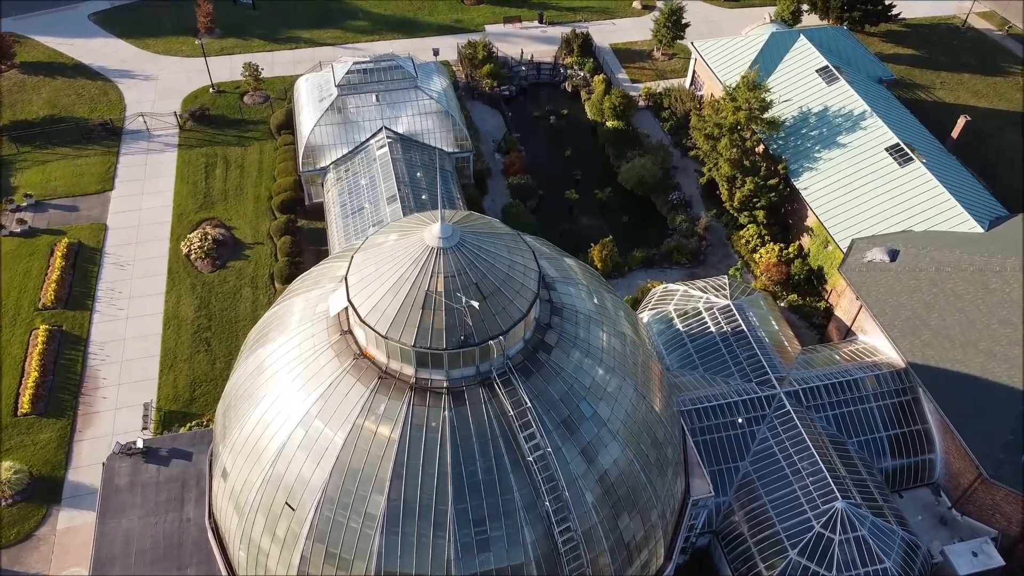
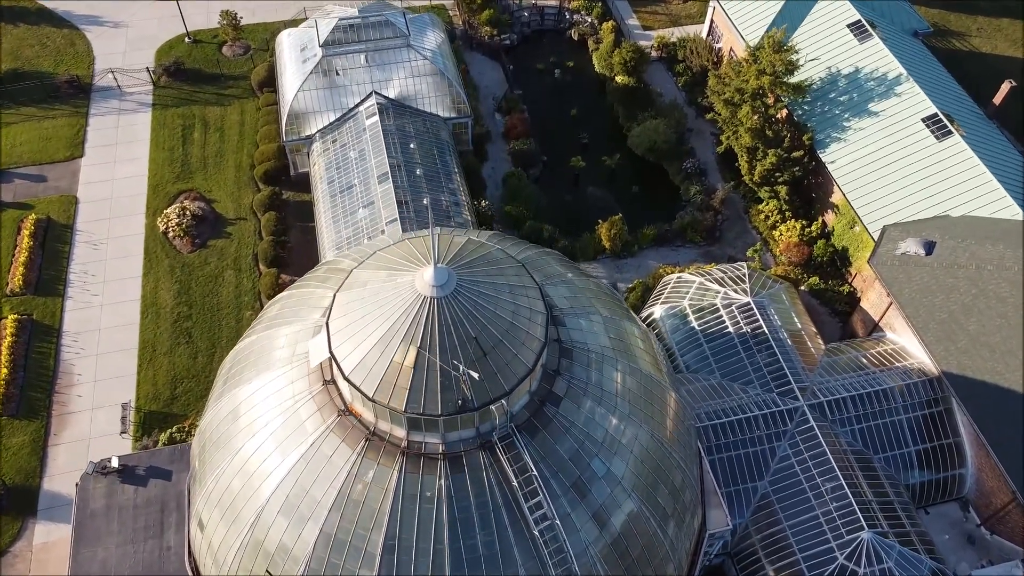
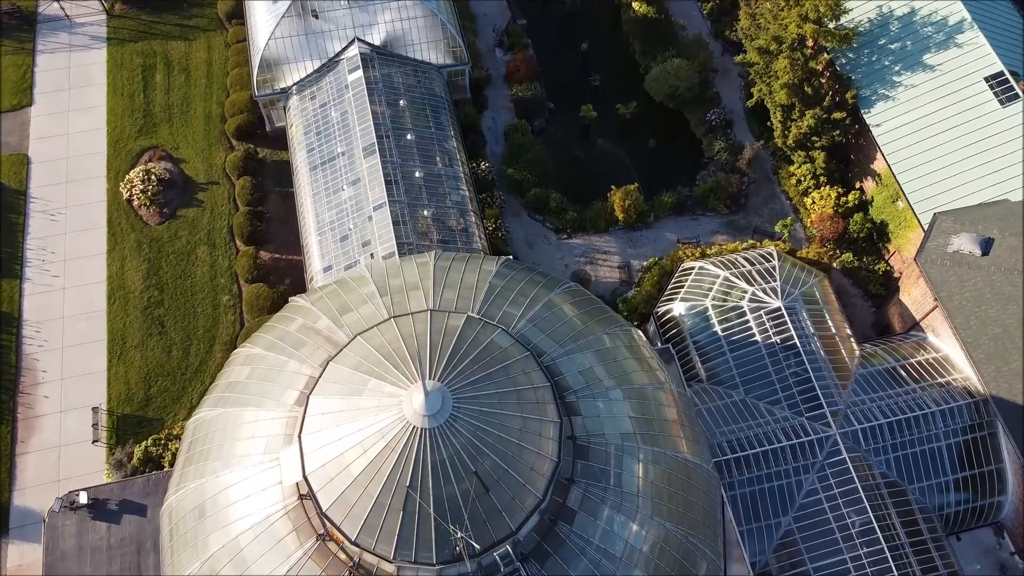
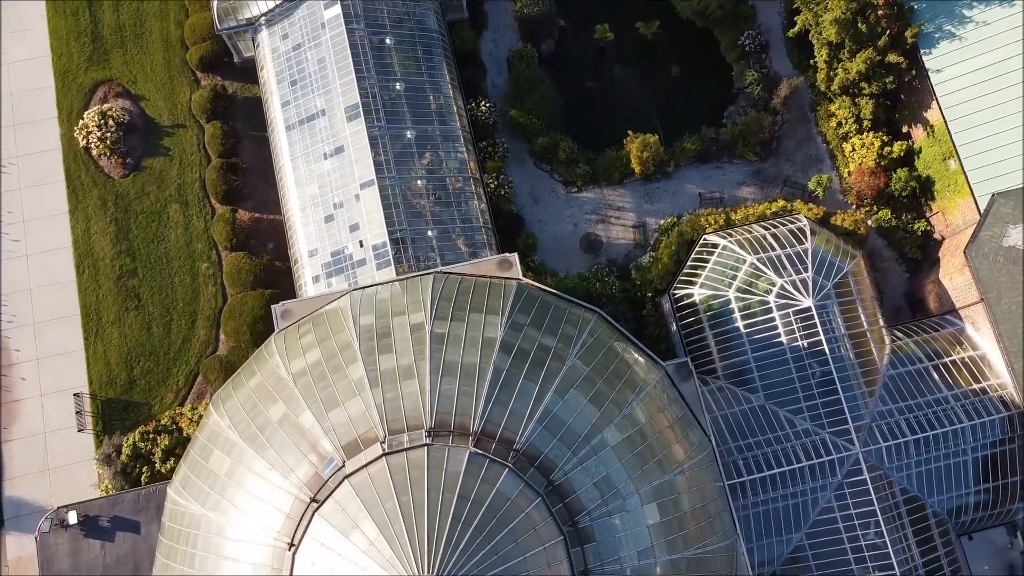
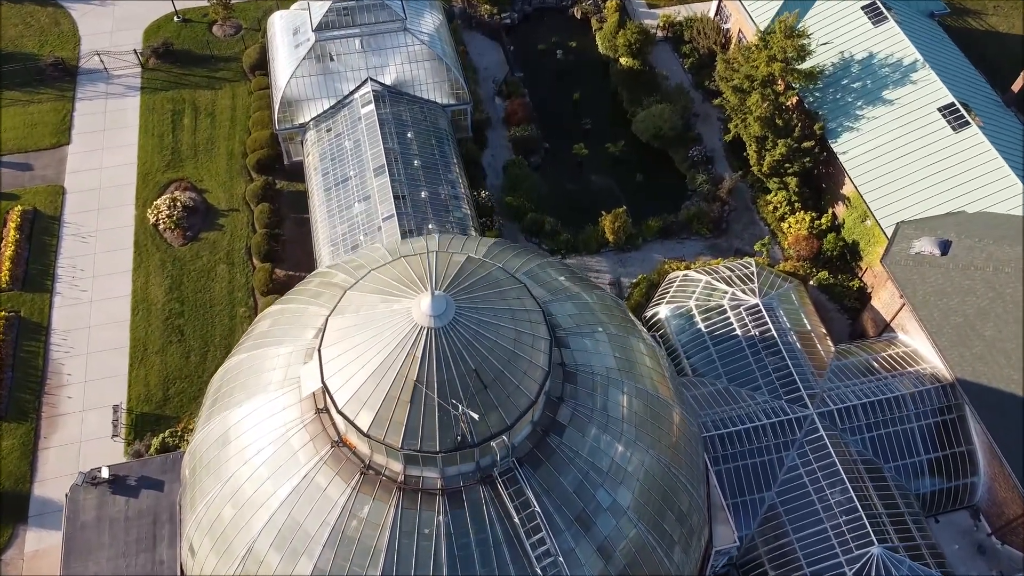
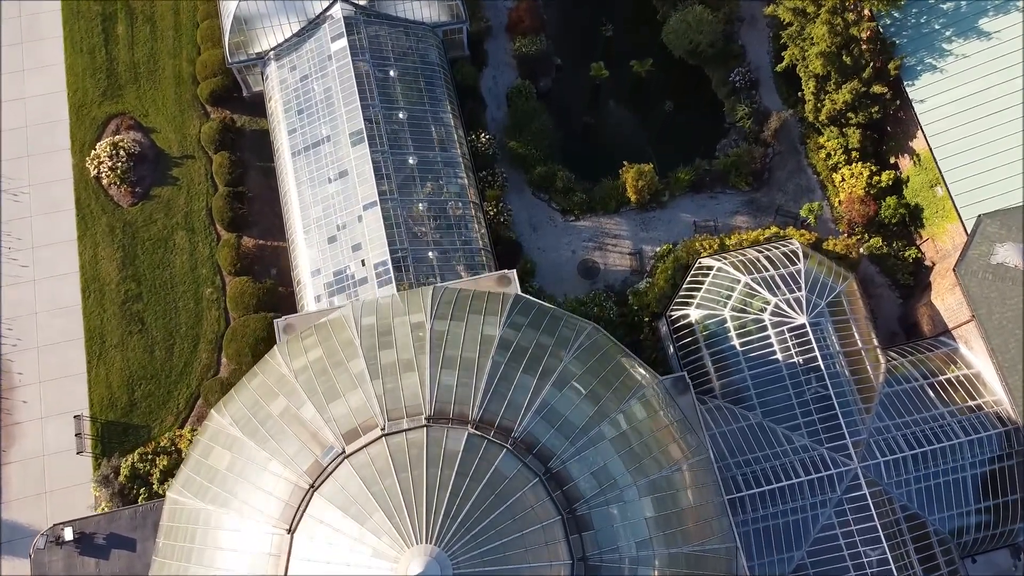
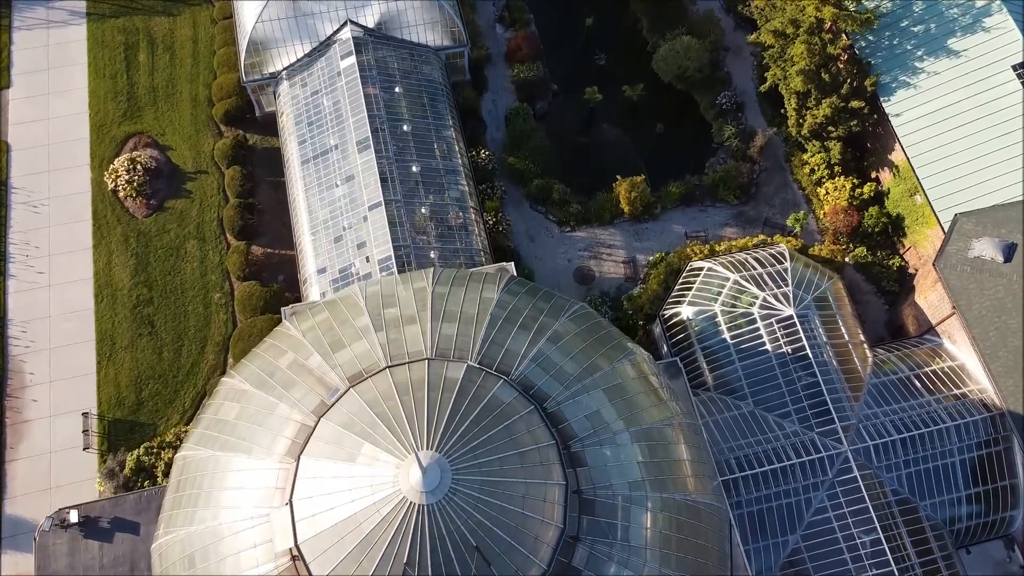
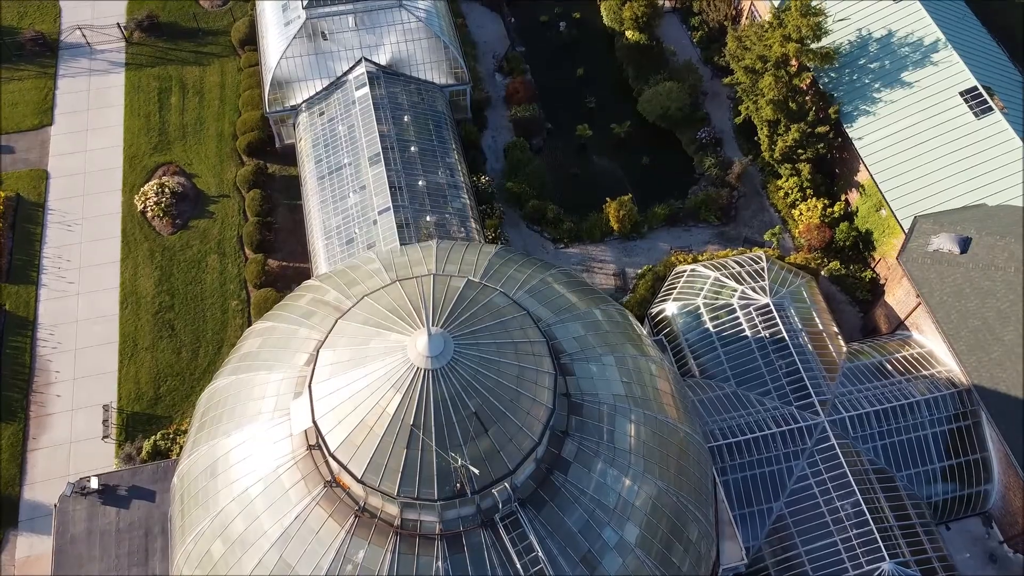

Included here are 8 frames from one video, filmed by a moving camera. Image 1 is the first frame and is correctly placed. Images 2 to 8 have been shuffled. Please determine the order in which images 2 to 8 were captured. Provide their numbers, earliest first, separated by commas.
2, 5, 8, 3, 7, 6, 4
